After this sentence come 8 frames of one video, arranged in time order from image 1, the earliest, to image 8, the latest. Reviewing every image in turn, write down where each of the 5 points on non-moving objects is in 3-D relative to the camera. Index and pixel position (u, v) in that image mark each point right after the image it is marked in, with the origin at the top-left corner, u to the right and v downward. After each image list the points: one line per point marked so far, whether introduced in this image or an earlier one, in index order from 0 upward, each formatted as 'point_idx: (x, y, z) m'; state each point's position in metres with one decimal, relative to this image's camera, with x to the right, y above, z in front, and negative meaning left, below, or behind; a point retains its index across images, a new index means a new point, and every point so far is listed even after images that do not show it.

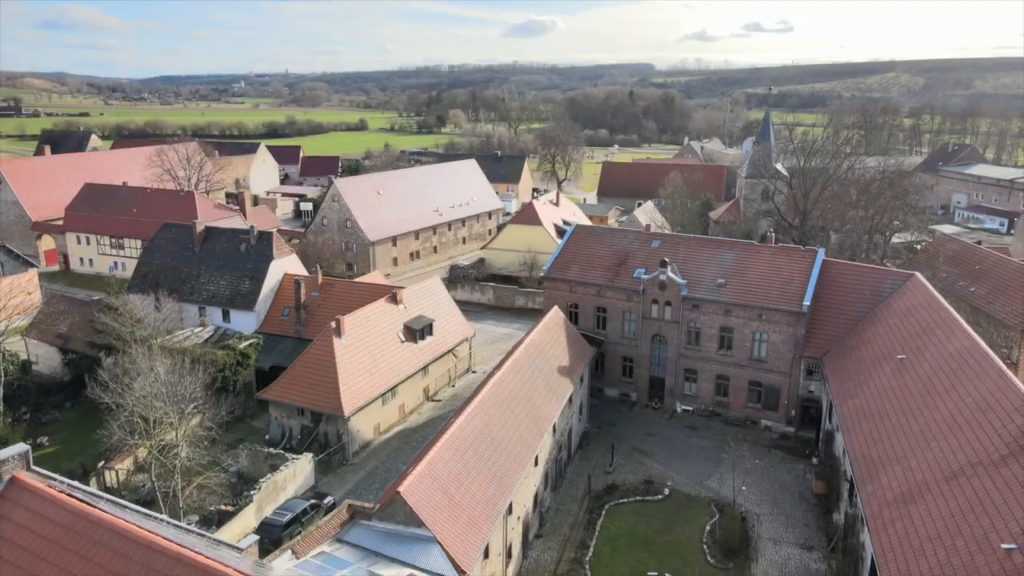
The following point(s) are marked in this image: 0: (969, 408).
0: (+11.8, -3.0, +18.7) m
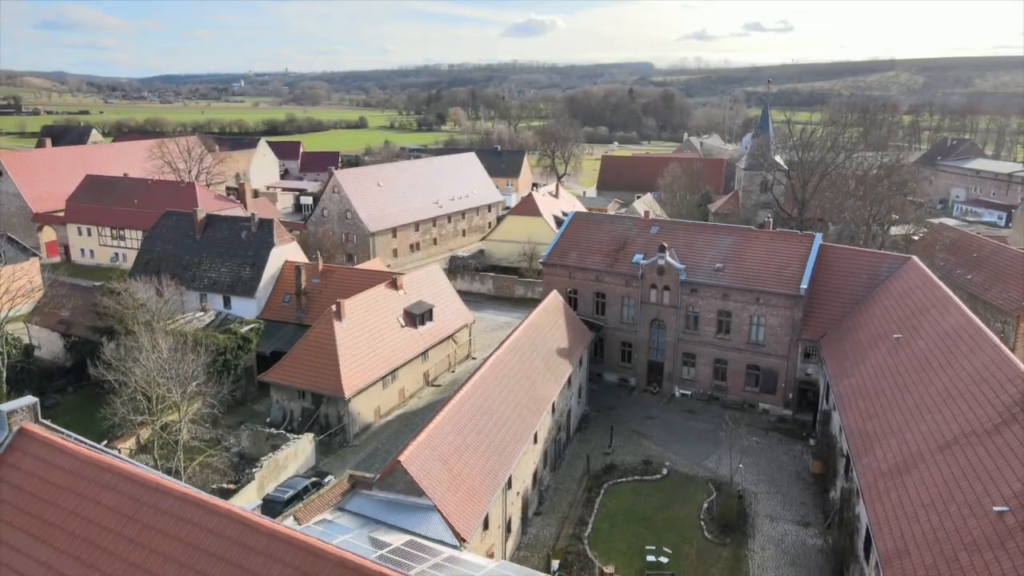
0: (+11.7, -2.4, +18.9) m
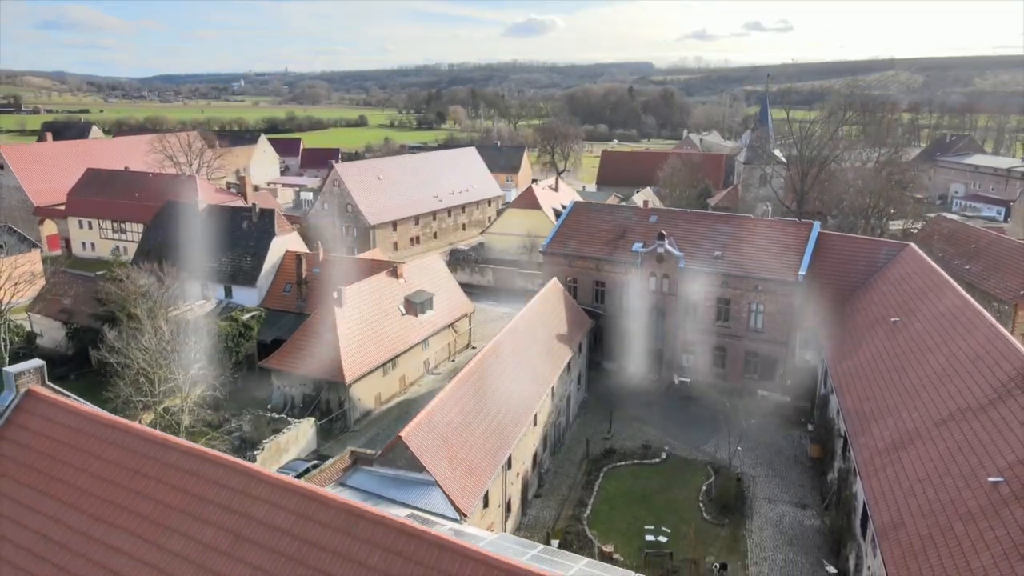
0: (+11.7, -1.8, +19.0) m
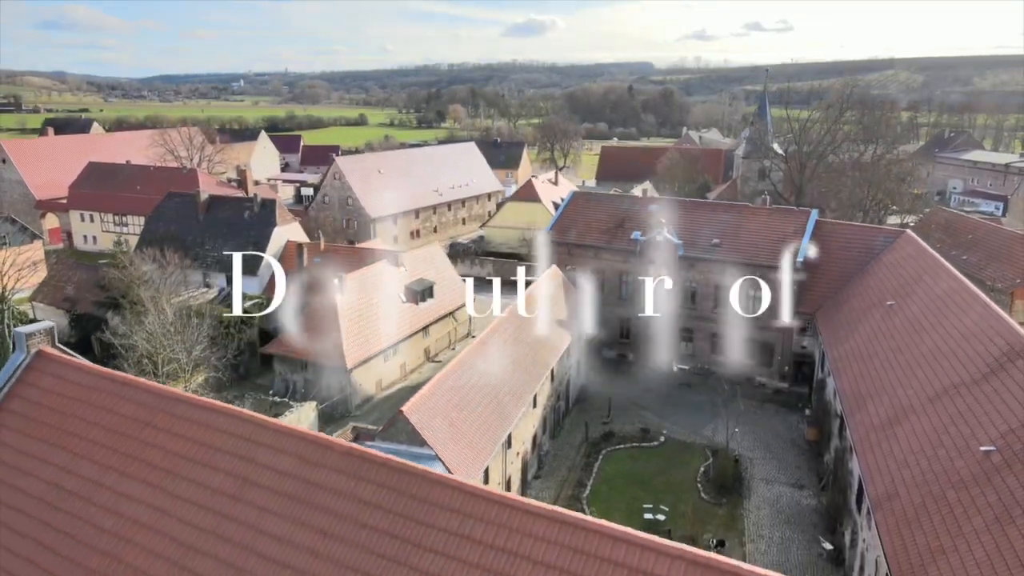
0: (+11.7, -1.3, +19.3) m
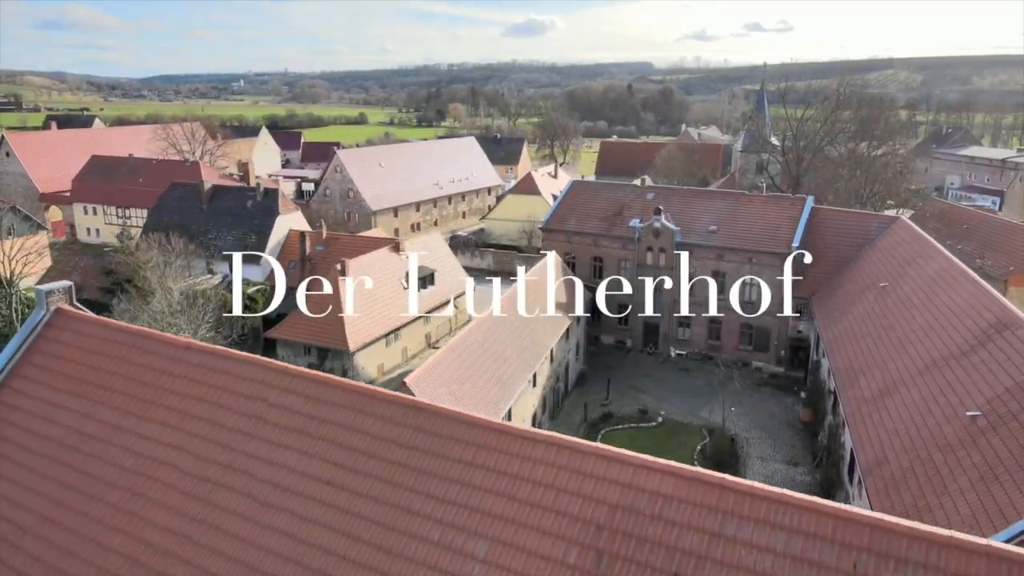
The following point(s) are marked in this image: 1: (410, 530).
0: (+11.7, -0.7, +19.7) m
1: (-1.1, -2.5, +7.4) m
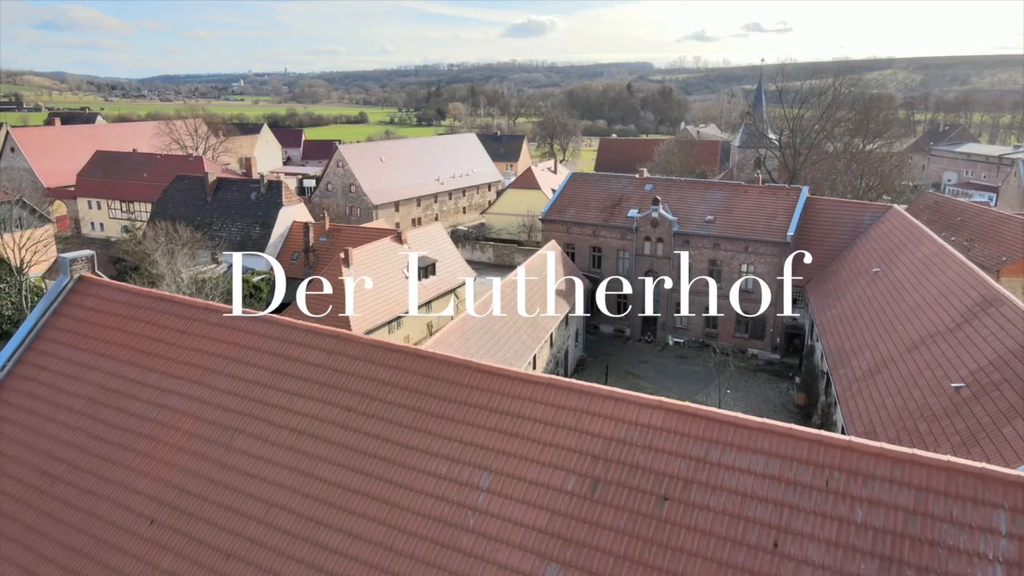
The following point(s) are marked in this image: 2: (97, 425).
0: (+11.8, -0.2, +20.3) m
1: (-1.1, -1.9, +8.0) m
2: (-5.7, -1.9, +10.0) m
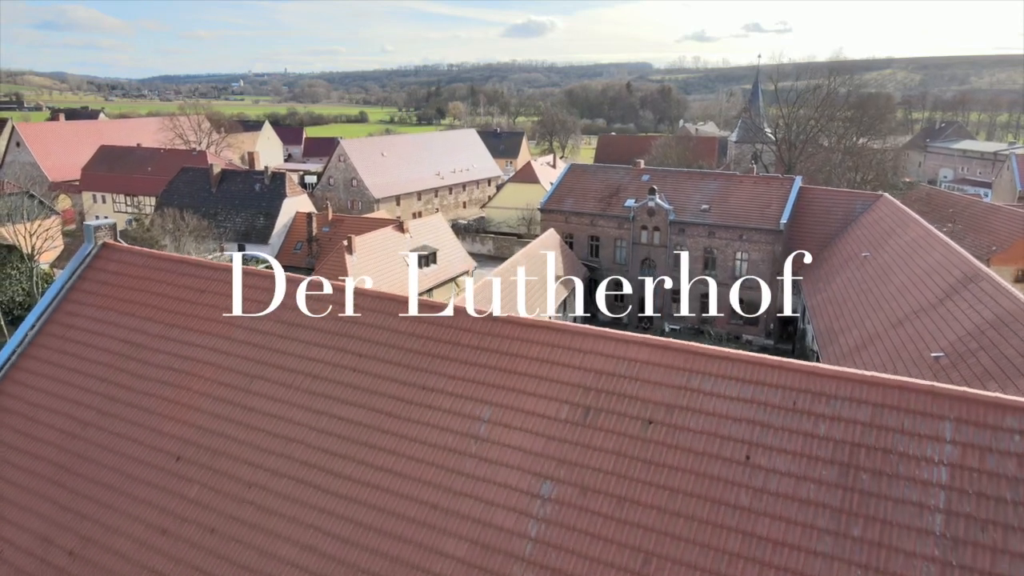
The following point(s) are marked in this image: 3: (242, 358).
0: (+11.7, +0.4, +21.0) m
1: (-1.1, -1.4, +8.7) m
2: (-5.7, -1.3, +10.7) m
3: (-4.1, -1.1, +10.9) m
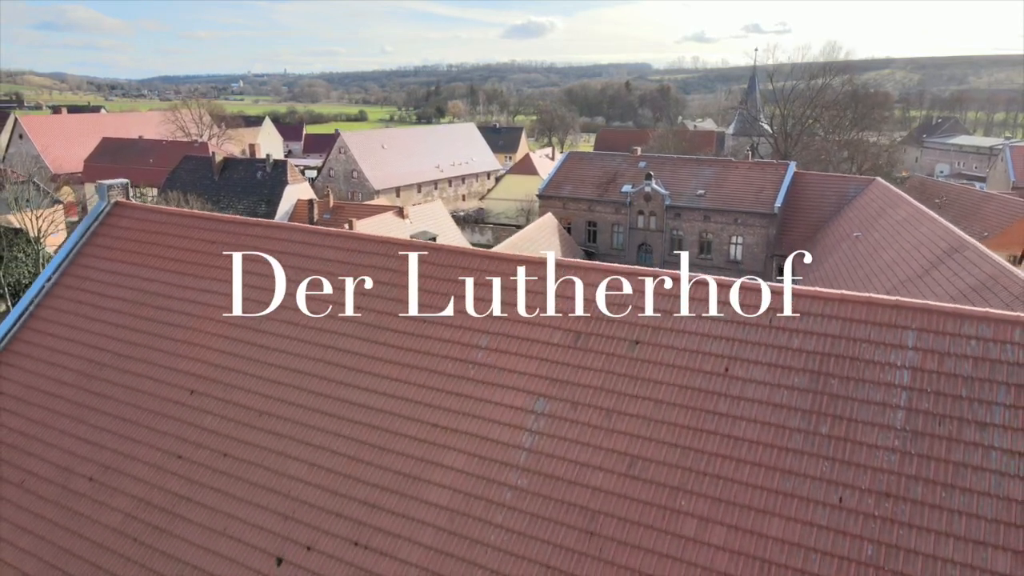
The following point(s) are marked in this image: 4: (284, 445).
0: (+11.7, +1.2, +21.5) m
1: (-1.2, -0.6, +9.2) m
2: (-5.8, -0.5, +11.2) m
3: (-4.1, -0.3, +11.4) m
4: (-2.8, -1.9, +8.8) m
